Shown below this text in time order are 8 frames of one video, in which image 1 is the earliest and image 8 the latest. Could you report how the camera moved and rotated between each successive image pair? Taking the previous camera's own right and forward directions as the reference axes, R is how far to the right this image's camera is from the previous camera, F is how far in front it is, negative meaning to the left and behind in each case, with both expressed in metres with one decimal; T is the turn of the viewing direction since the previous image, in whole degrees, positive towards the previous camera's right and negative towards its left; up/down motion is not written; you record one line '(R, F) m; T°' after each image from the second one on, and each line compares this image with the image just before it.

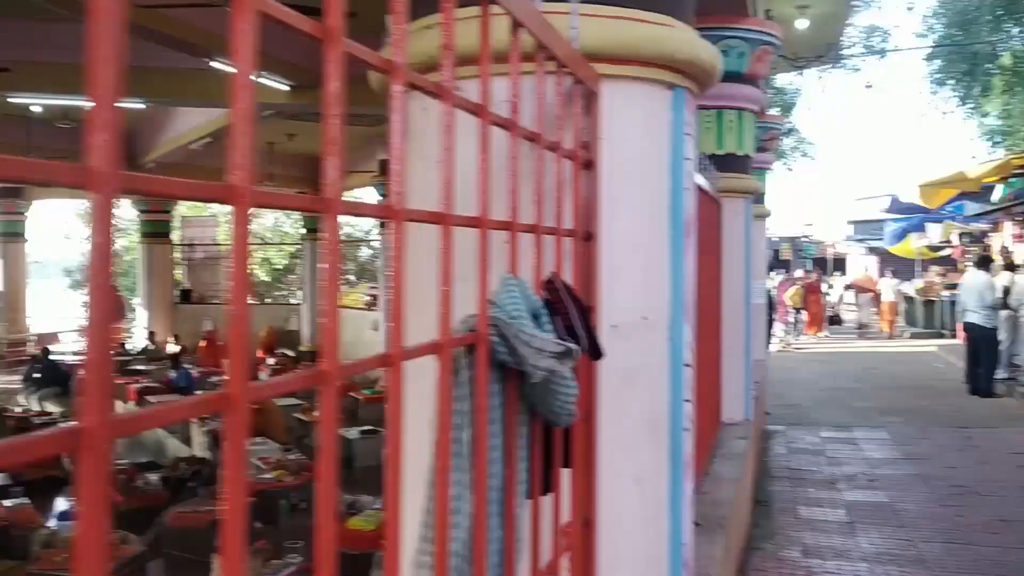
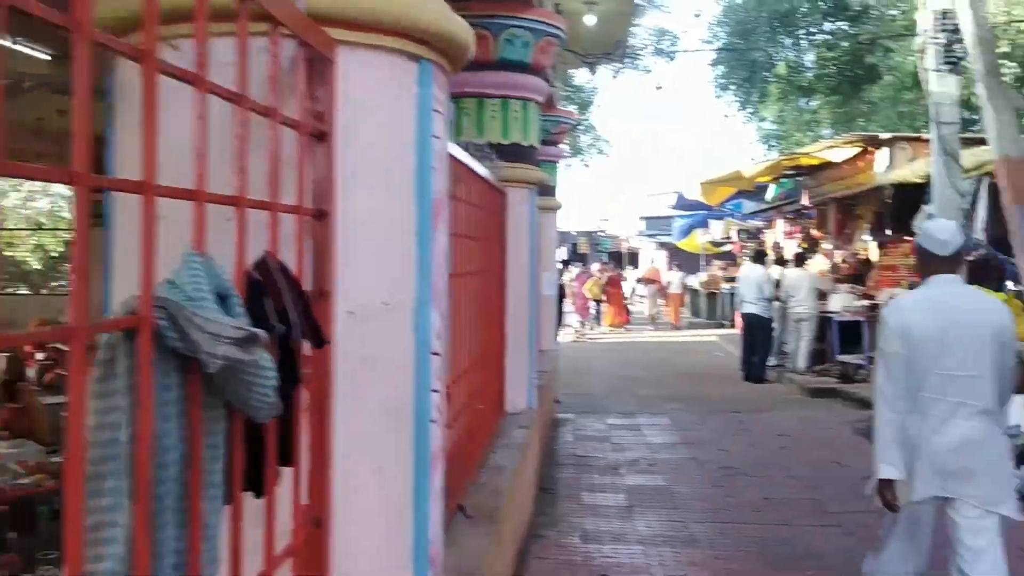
(+0.1, +0.1) m; +12°
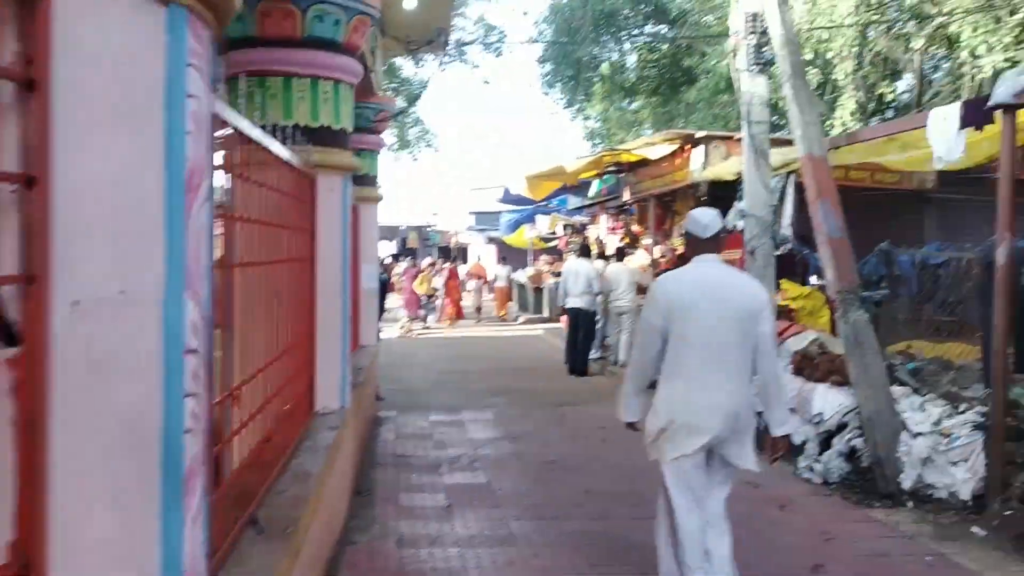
(+0.1, +0.2) m; +10°
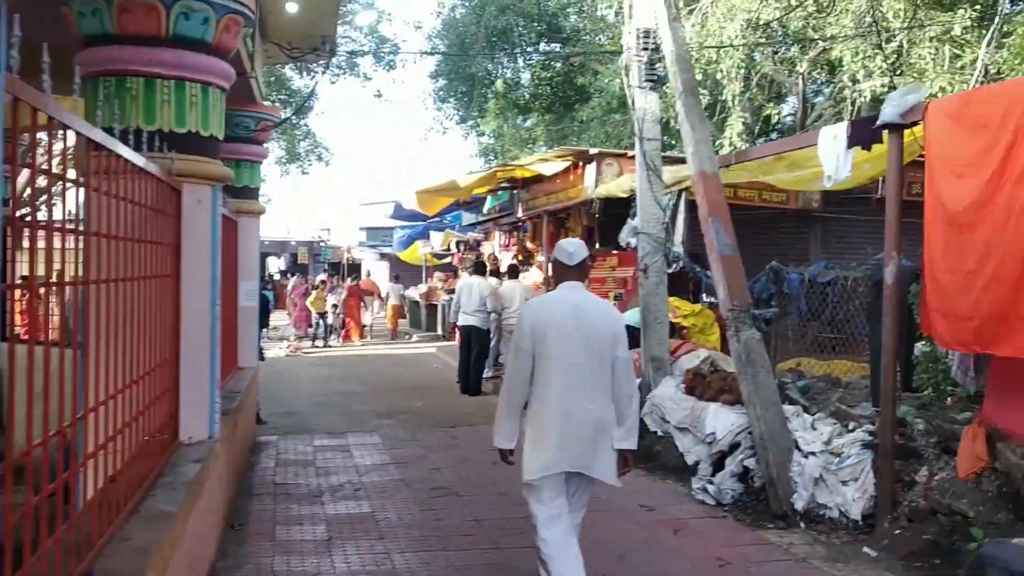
(0.0, +0.2) m; +6°
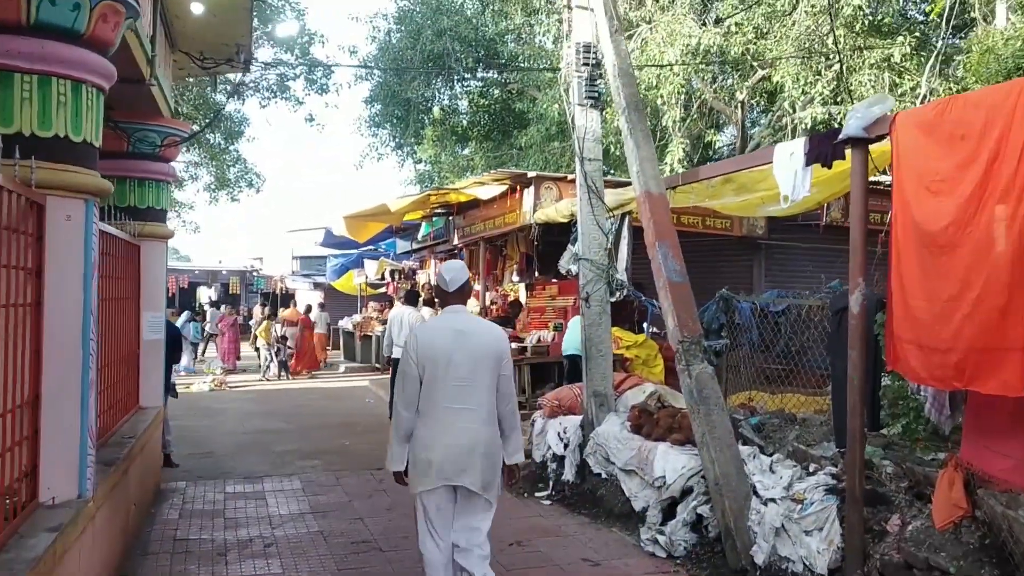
(+0.1, +0.6) m; +4°
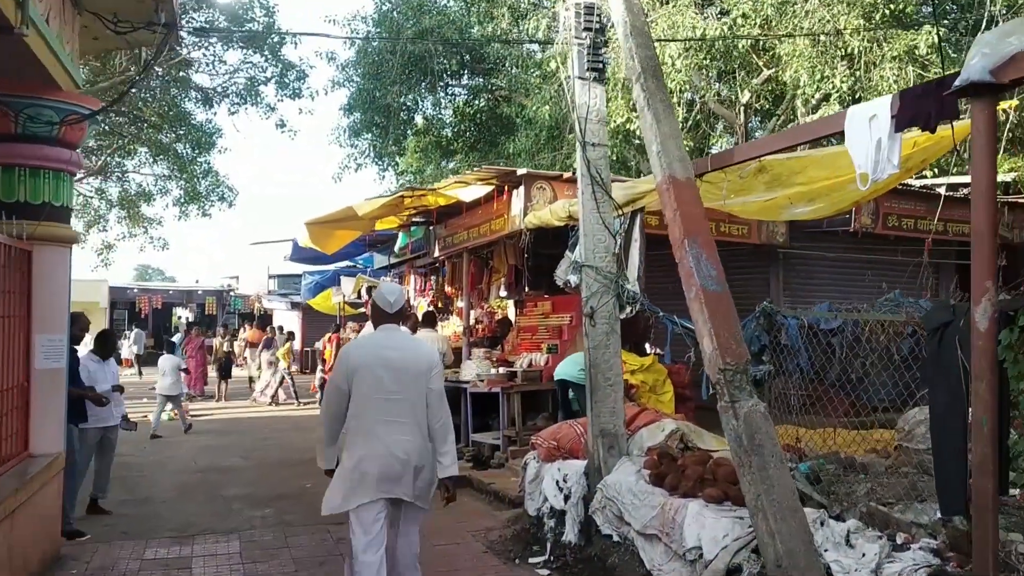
(0.0, +1.3) m; +1°
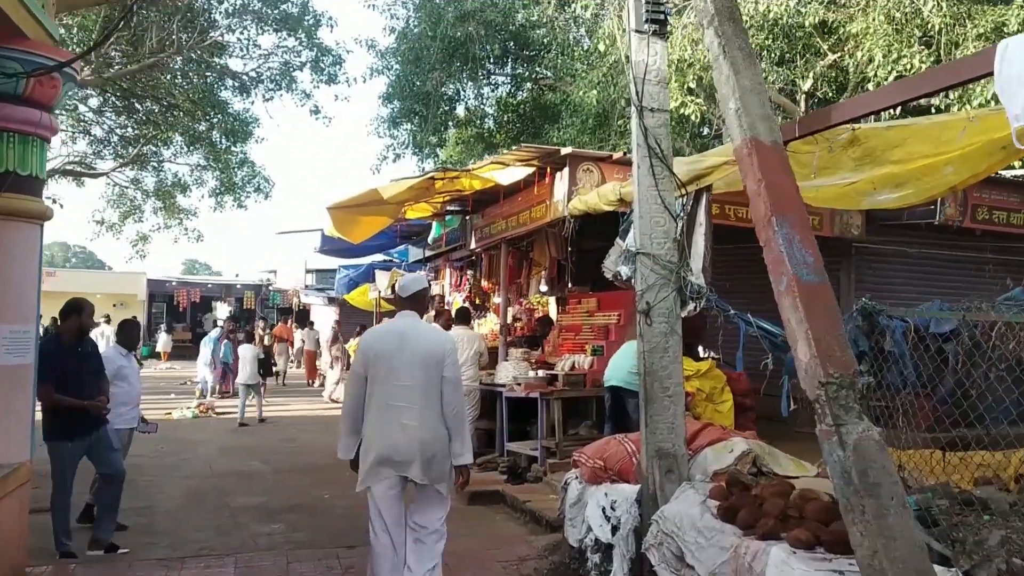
(0.0, +0.9) m; -3°
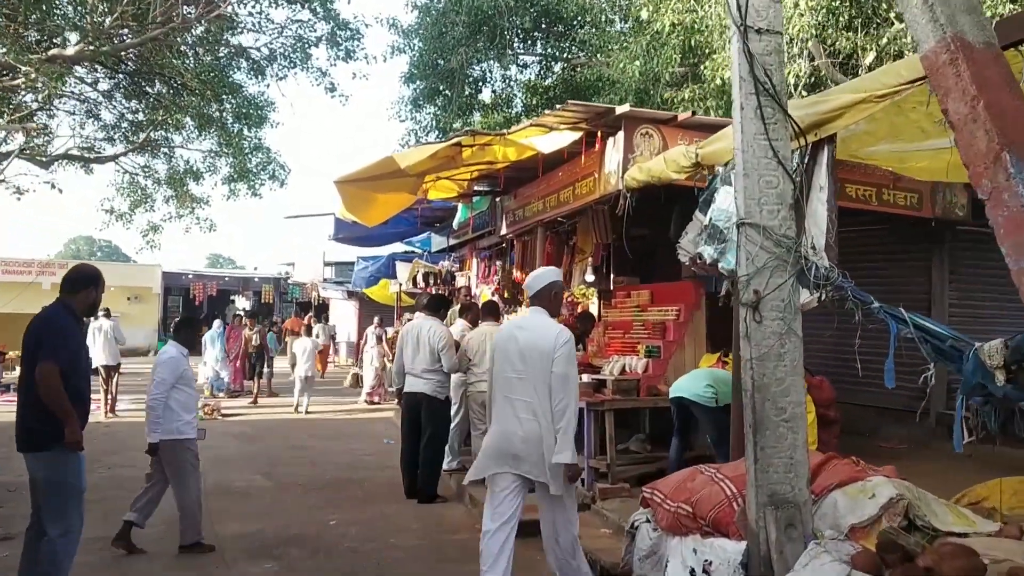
(-0.1, +1.3) m; -1°
